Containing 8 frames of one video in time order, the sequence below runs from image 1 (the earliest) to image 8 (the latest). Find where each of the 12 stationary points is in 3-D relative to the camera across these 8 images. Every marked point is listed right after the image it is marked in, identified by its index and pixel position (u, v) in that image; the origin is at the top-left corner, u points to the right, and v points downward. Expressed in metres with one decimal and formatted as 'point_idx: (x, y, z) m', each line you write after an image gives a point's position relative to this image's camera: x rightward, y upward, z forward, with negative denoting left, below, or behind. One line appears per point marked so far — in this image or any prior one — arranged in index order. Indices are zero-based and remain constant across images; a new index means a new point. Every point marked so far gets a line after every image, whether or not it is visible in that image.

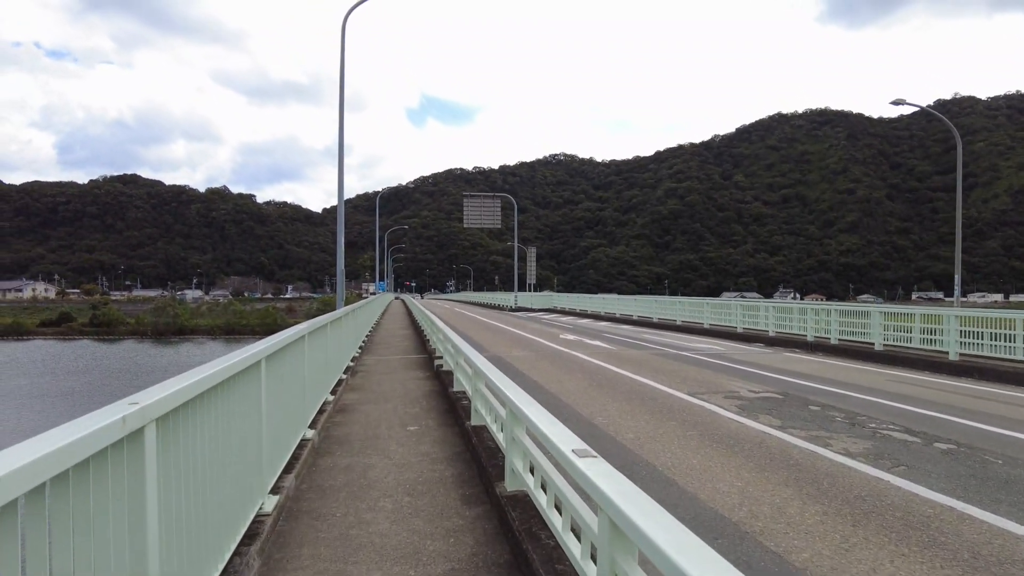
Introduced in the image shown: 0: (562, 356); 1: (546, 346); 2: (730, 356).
0: (+0.9, -1.2, +10.6) m
1: (+0.7, -1.1, +11.9) m
2: (+4.0, -1.3, +11.8) m
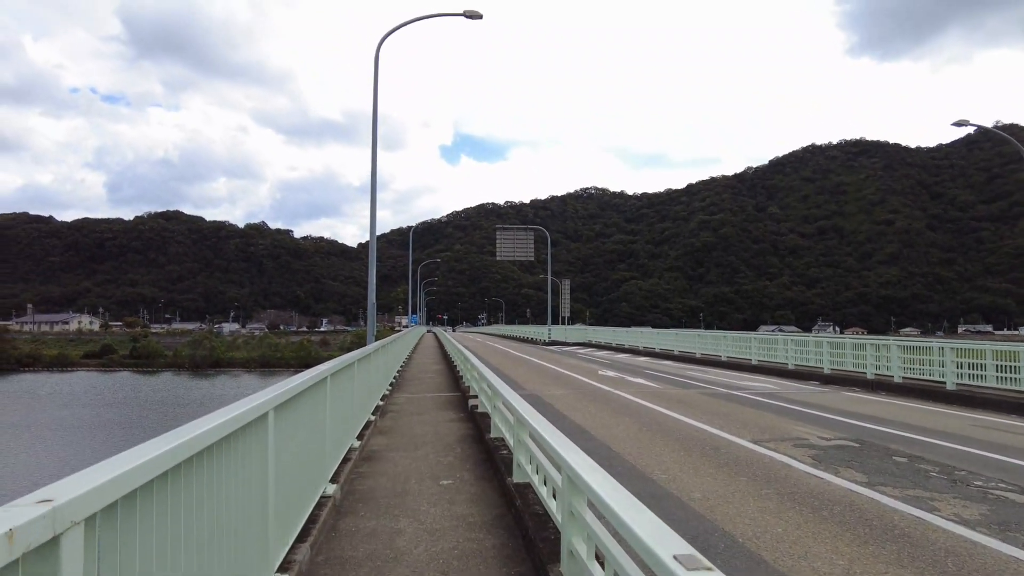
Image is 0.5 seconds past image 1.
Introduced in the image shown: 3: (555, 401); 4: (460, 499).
0: (+1.5, -1.7, +9.9) m
1: (+1.3, -1.7, +11.2) m
2: (+4.7, -1.9, +10.9) m
3: (+0.6, -1.7, +9.4) m
4: (-0.5, -2.0, +5.9) m
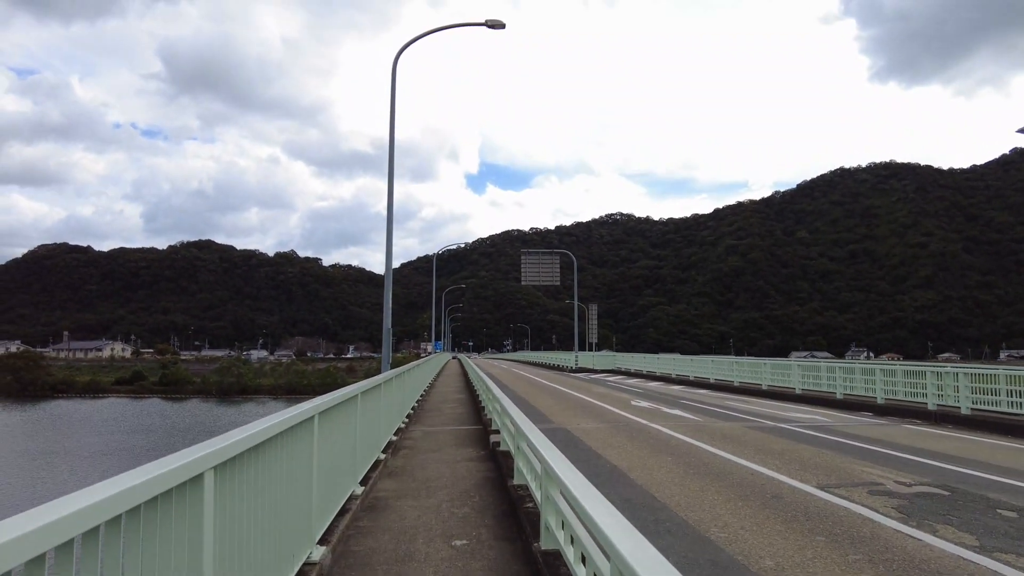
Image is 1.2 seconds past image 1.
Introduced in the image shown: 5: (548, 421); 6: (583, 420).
0: (+1.9, -2.0, +9.0) m
1: (+1.8, -2.1, +10.3) m
2: (+5.1, -2.2, +9.9) m
3: (+1.0, -2.0, +8.5) m
4: (-0.3, -2.2, +5.1) m
5: (+0.6, -2.1, +9.8) m
6: (+1.2, -2.1, +9.9) m
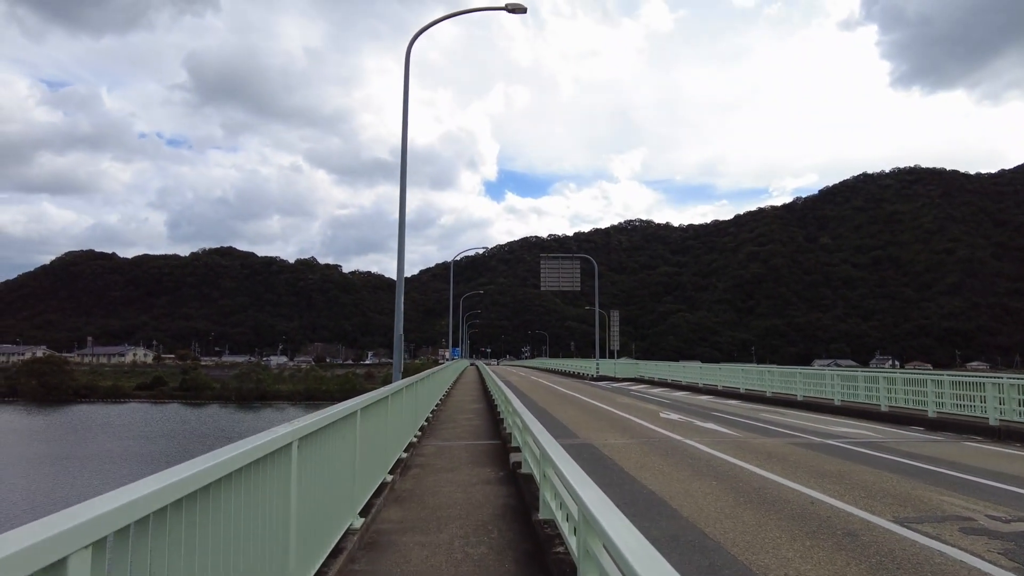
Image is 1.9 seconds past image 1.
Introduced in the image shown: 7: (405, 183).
0: (+2.1, -2.1, +8.2) m
1: (+2.1, -2.2, +9.5) m
2: (+5.4, -2.3, +9.0) m
3: (+1.3, -2.1, +7.8) m
4: (-0.1, -2.2, +4.4) m
5: (+0.9, -2.2, +9.1) m
6: (+1.5, -2.2, +9.2) m
7: (-2.5, +2.4, +14.8) m
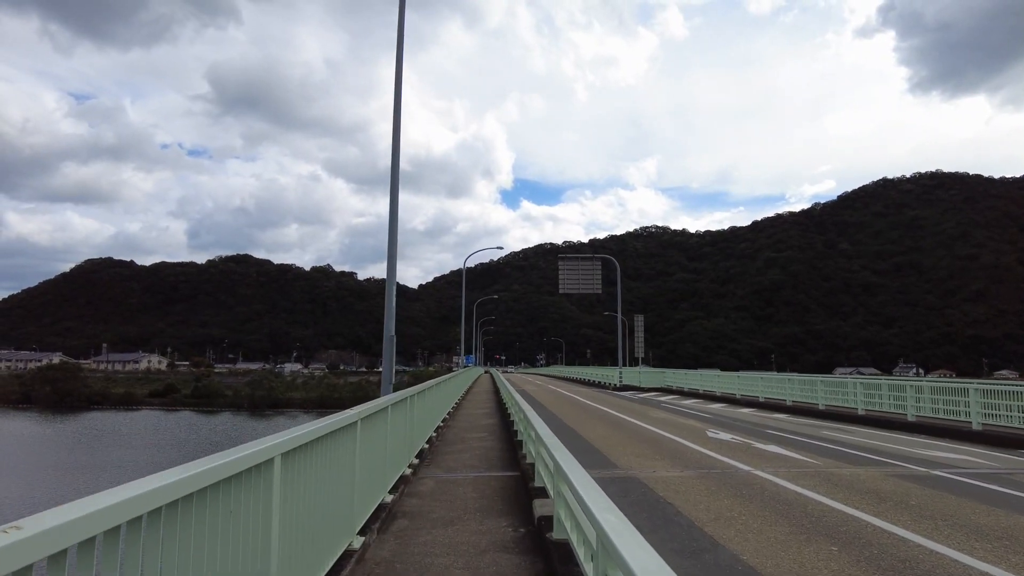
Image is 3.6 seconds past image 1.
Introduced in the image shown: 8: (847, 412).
0: (+2.4, -1.9, +6.3) m
1: (+2.4, -2.1, +7.6) m
2: (+5.7, -2.1, +7.0) m
3: (+1.5, -1.9, +5.9) m
4: (0.0, -2.0, +2.6) m
5: (+1.1, -2.1, +7.2) m
6: (+1.7, -2.1, +7.3) m
7: (-2.1, +2.5, +13.0) m
8: (+10.0, -3.7, +19.3) m
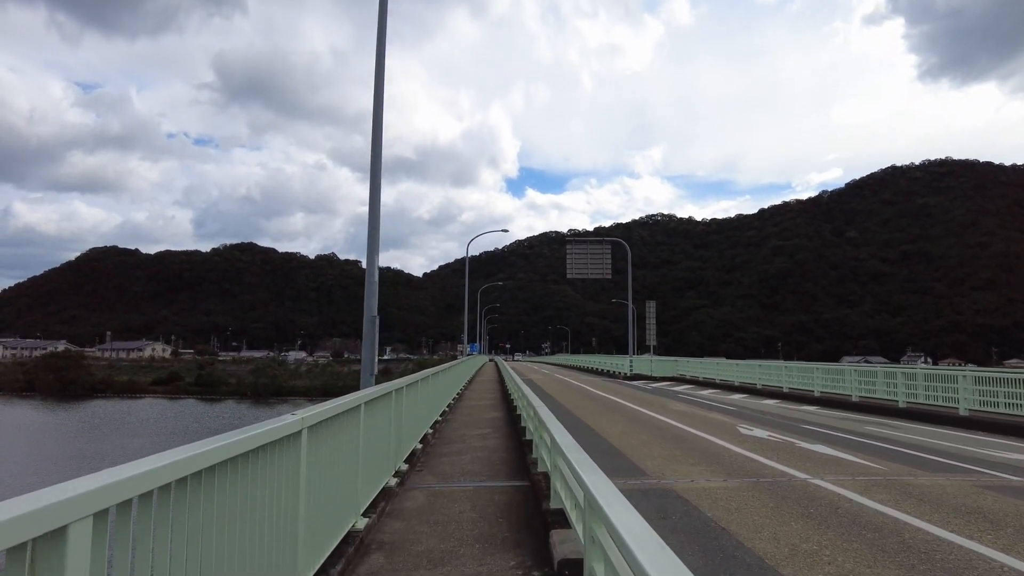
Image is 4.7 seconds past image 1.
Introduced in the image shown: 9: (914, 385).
0: (+2.4, -1.7, +5.2) m
1: (+2.4, -1.8, +6.5) m
2: (+5.7, -1.9, +5.8) m
3: (+1.5, -1.7, +4.7) m
4: (+0.1, -1.8, +1.4) m
5: (+1.2, -1.8, +6.0) m
6: (+1.8, -1.8, +6.1) m
7: (-2.0, +2.8, +11.8) m
8: (+10.2, -3.2, +18.0) m
9: (+10.6, -2.6, +17.7) m
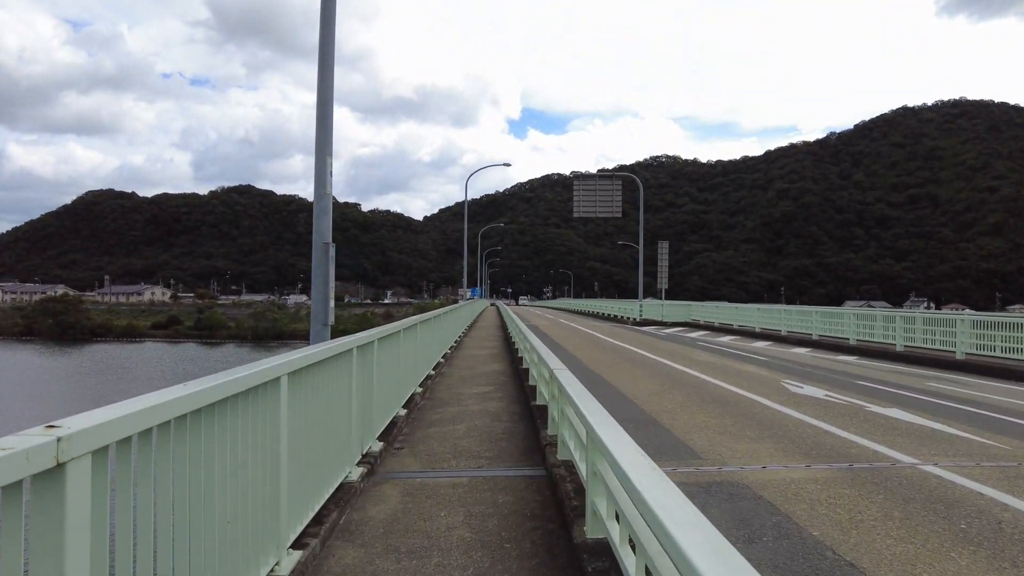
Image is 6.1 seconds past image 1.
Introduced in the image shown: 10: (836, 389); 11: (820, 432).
0: (+2.5, -1.2, +3.7) m
1: (+2.5, -1.2, +5.0) m
2: (+5.8, -1.3, +4.4) m
3: (+1.6, -1.2, +3.2) m
4: (+0.1, -1.7, 0.0) m
5: (+1.3, -1.2, +4.6) m
6: (+1.9, -1.2, +4.6) m
7: (-1.9, +3.9, +9.9) m
8: (+10.3, -1.6, +16.6) m
9: (+10.7, -1.0, +16.2) m
10: (+4.2, -1.3, +8.1) m
11: (+2.6, -1.2, +5.3) m
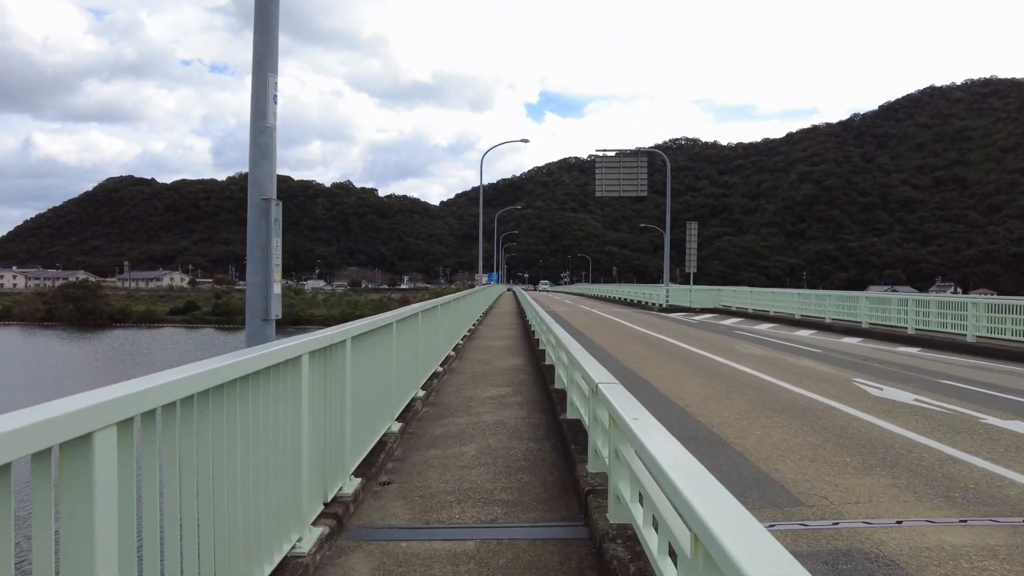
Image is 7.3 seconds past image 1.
0: (+2.6, -1.1, +2.4) m
1: (+2.6, -1.1, +3.7) m
2: (+5.9, -1.2, +3.0) m
3: (+1.7, -1.1, +2.0) m
4: (+0.1, -1.7, -1.3) m
5: (+1.4, -1.1, +3.3) m
6: (+2.0, -1.1, +3.4) m
7: (-1.6, +4.2, +8.6) m
8: (+10.7, -1.2, +15.1) m
9: (+11.2, -0.6, +14.7) m
10: (+4.4, -1.1, +6.8) m
11: (+2.7, -1.1, +4.0) m
